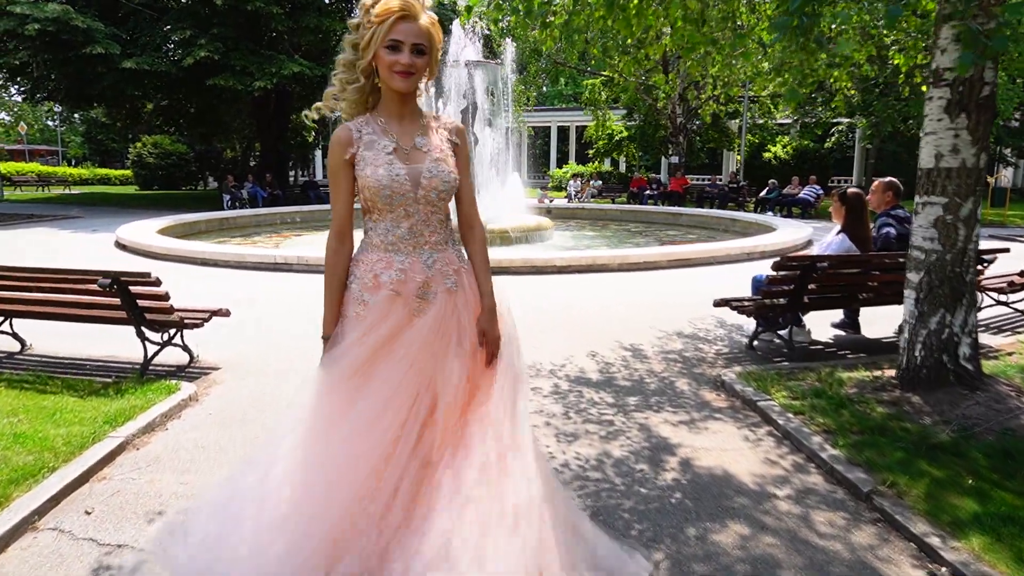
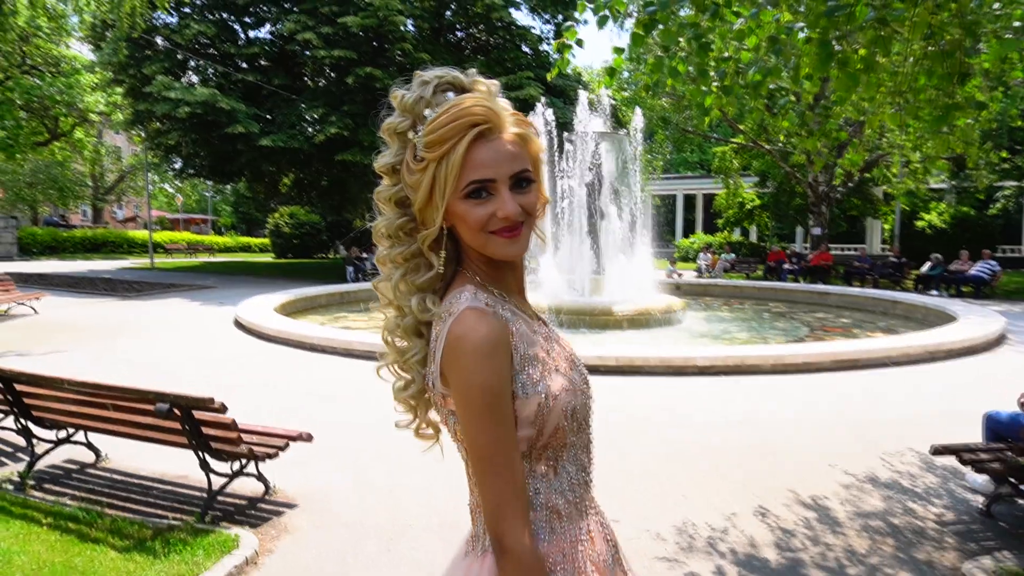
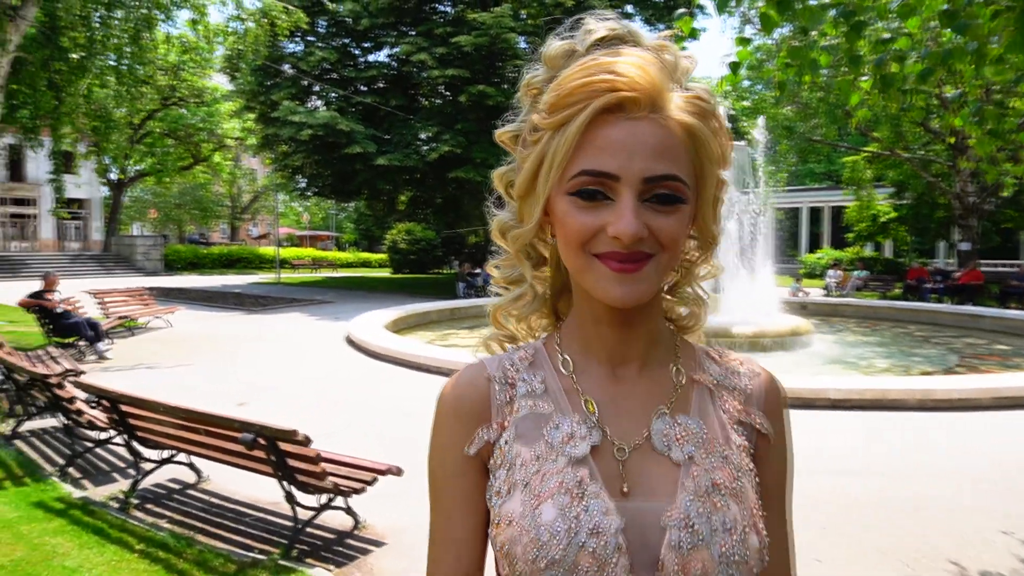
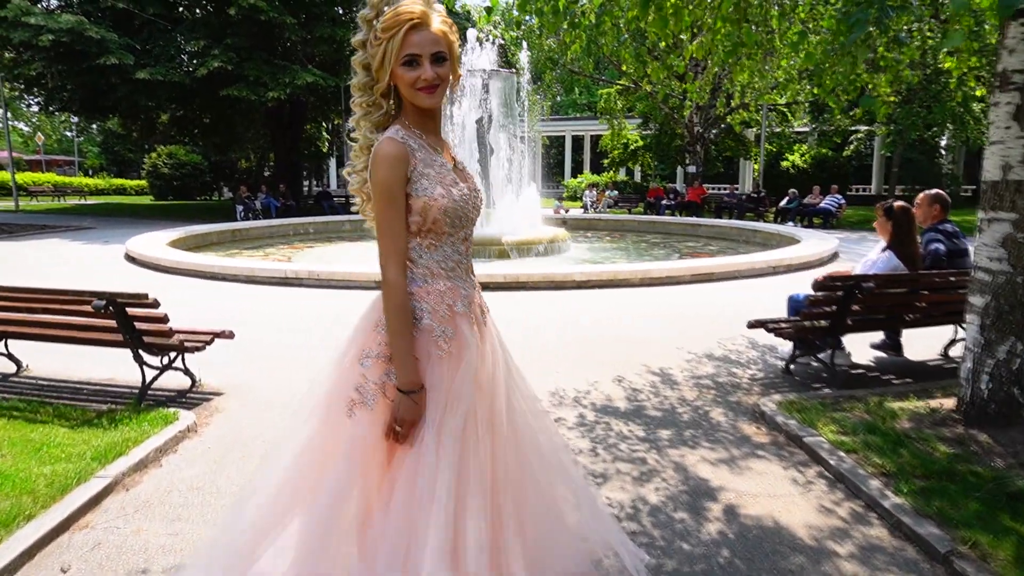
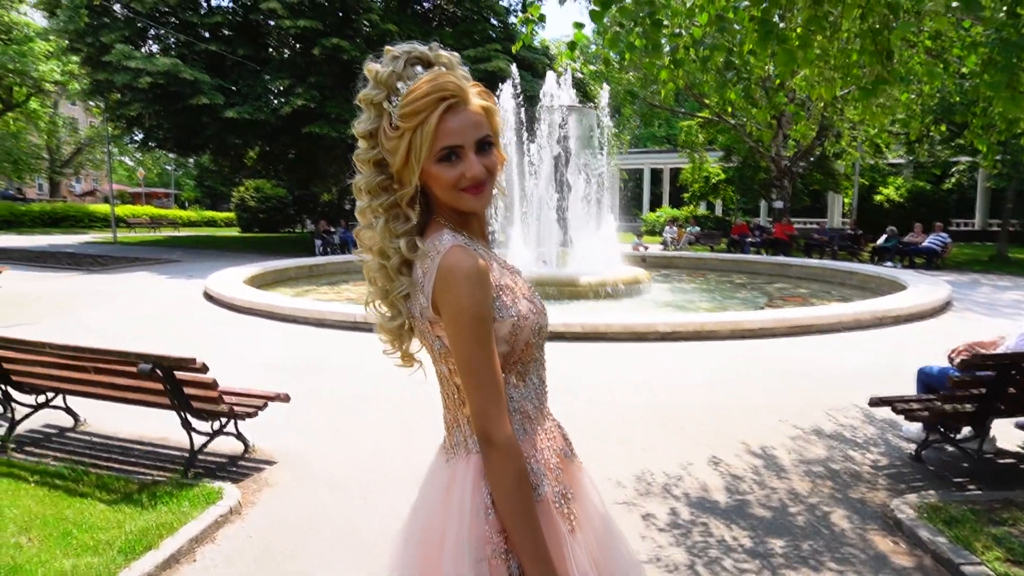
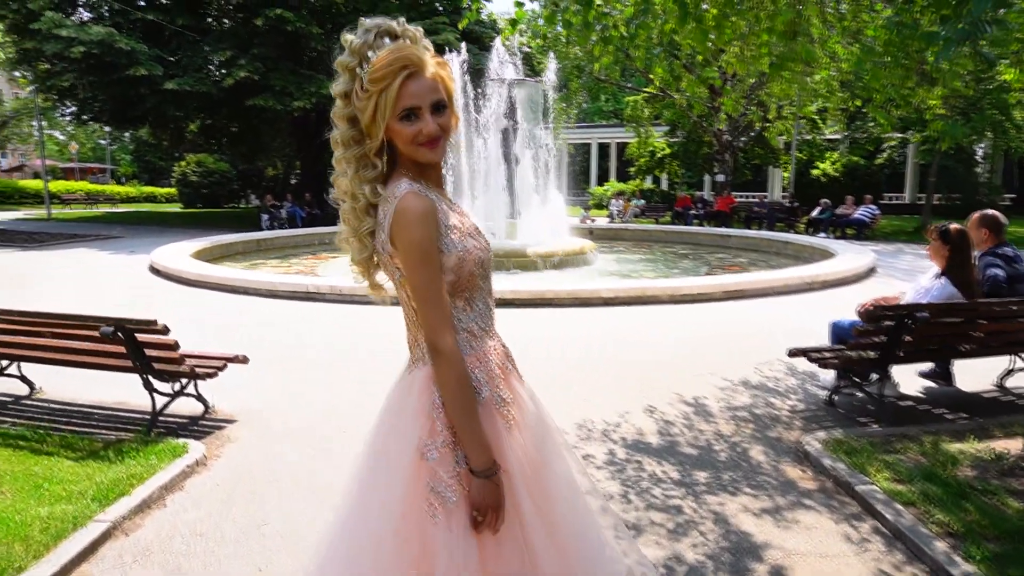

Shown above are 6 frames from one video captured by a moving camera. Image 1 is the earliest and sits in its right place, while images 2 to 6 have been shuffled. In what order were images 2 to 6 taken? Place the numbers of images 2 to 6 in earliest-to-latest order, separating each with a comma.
4, 6, 5, 2, 3
